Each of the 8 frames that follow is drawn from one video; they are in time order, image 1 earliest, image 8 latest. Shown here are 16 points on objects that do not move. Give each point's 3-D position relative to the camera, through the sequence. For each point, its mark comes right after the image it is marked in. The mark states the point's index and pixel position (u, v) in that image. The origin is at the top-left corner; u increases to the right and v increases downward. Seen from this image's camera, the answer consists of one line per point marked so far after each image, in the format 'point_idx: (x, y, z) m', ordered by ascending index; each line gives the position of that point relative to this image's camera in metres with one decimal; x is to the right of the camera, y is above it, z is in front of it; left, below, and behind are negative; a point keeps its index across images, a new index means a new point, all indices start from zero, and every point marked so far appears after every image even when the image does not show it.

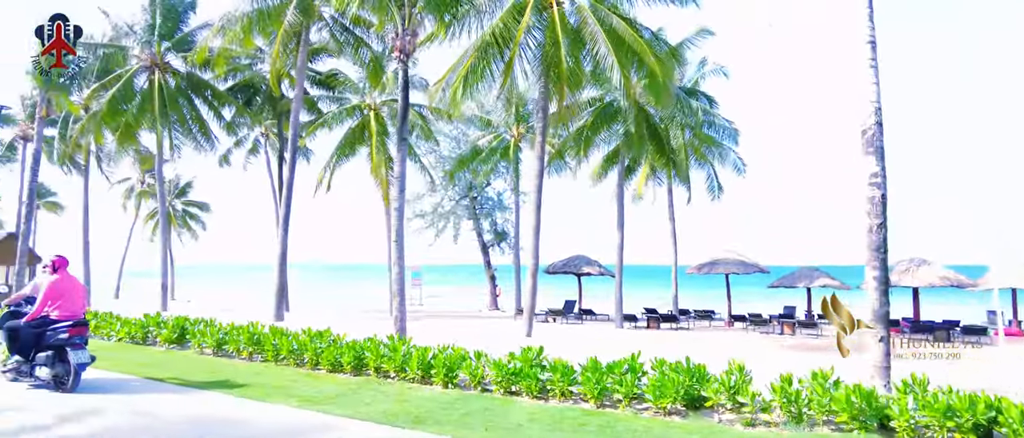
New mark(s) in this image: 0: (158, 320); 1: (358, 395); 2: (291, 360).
0: (-7.6, -2.2, +14.3) m
1: (-2.1, -2.4, +9.0) m
2: (-3.8, -2.4, +11.5) m
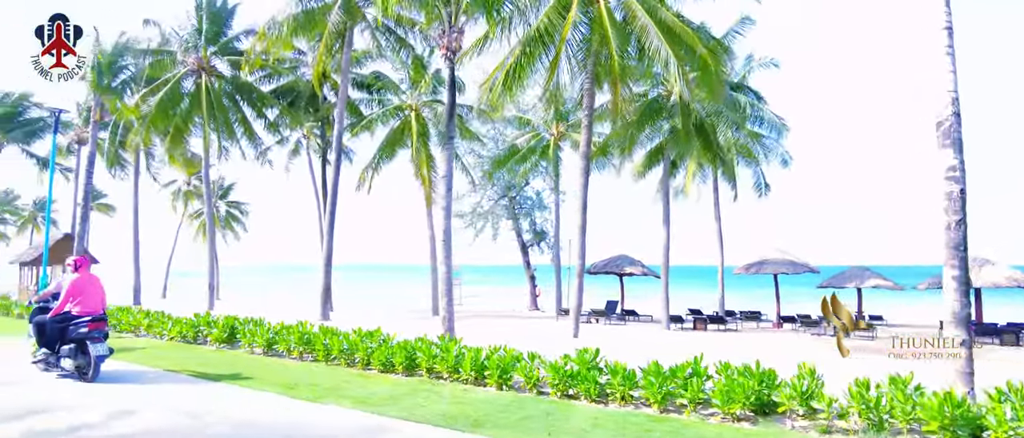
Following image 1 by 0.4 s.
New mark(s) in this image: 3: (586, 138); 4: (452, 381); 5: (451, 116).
0: (-6.5, -2.2, +14.4) m
1: (-1.3, -2.3, +8.8) m
2: (-2.9, -2.4, +11.4) m
3: (+2.2, +2.3, +19.2) m
4: (-0.9, -2.4, +10.0) m
5: (-1.3, +2.2, +14.1) m
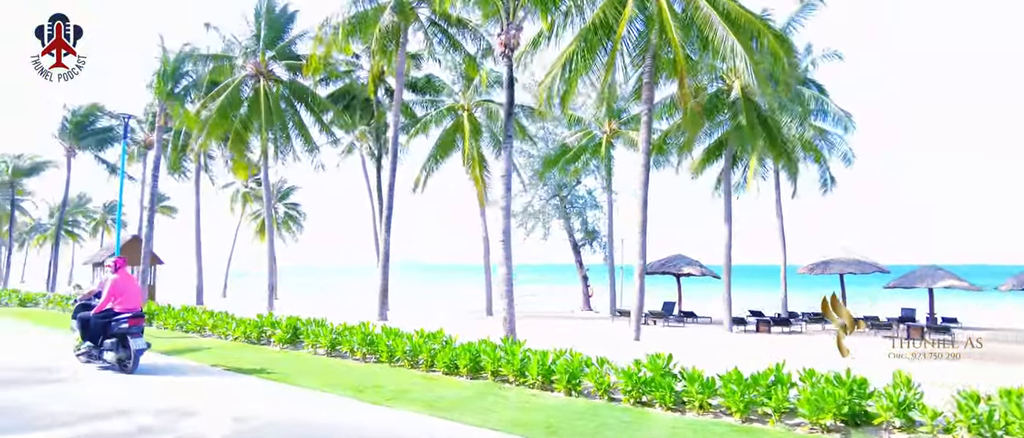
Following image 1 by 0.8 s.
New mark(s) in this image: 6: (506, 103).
0: (-5.2, -2.2, +14.5) m
1: (-0.4, -2.3, +8.5) m
2: (-1.8, -2.4, +11.3) m
3: (+3.8, +2.4, +18.7) m
4: (+0.1, -2.4, +9.8) m
5: (0.0, +2.2, +13.9) m
6: (-0.1, +2.4, +13.9) m
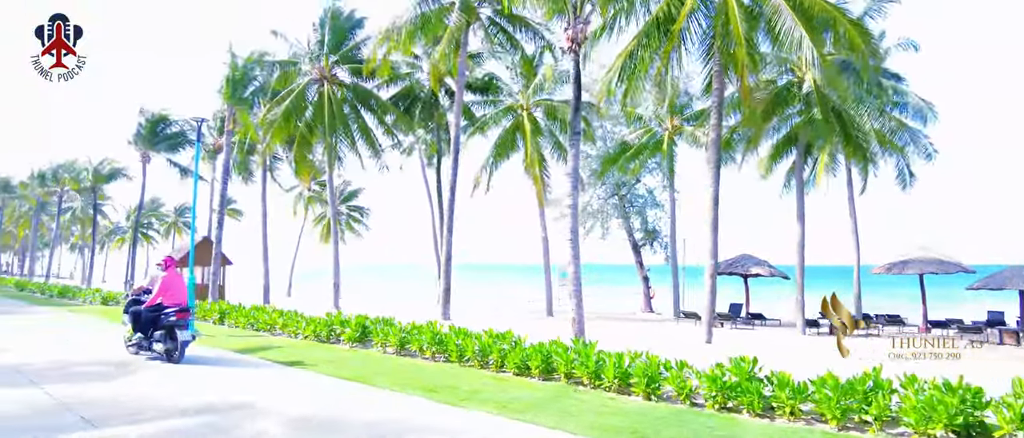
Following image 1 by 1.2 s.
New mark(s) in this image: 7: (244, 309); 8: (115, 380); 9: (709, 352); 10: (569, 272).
0: (-3.8, -2.2, +14.6) m
1: (+0.6, -2.3, +8.3) m
2: (-0.6, -2.4, +11.1) m
3: (+5.5, +2.4, +18.1) m
4: (+1.2, -2.4, +9.5) m
5: (+1.3, +2.2, +13.6) m
6: (+1.3, +2.4, +13.6) m
7: (-7.5, -2.5, +18.6) m
8: (-6.0, -2.5, +10.1) m
9: (+4.7, -3.1, +15.6) m
10: (+1.2, -1.1, +13.2) m
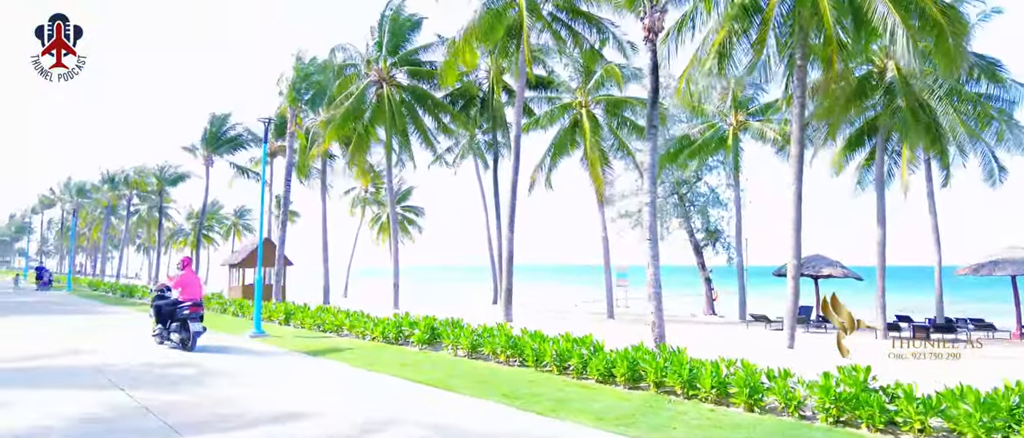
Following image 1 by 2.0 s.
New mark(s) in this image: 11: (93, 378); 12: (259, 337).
0: (-2.2, -2.2, +14.3) m
1: (+1.6, -2.3, +7.7) m
2: (+0.7, -2.4, +10.6) m
3: (+7.3, +2.5, +17.1) m
4: (+2.3, -2.4, +8.9) m
5: (+2.8, +2.3, +13.0) m
6: (+2.7, +2.4, +13.0) m
7: (-5.7, -2.5, +18.6) m
8: (-4.8, -2.5, +10.0) m
9: (+6.3, -3.1, +14.8) m
10: (+2.6, -1.0, +12.5) m
11: (-6.4, -2.4, +10.2) m
12: (-6.0, -2.8, +15.7) m
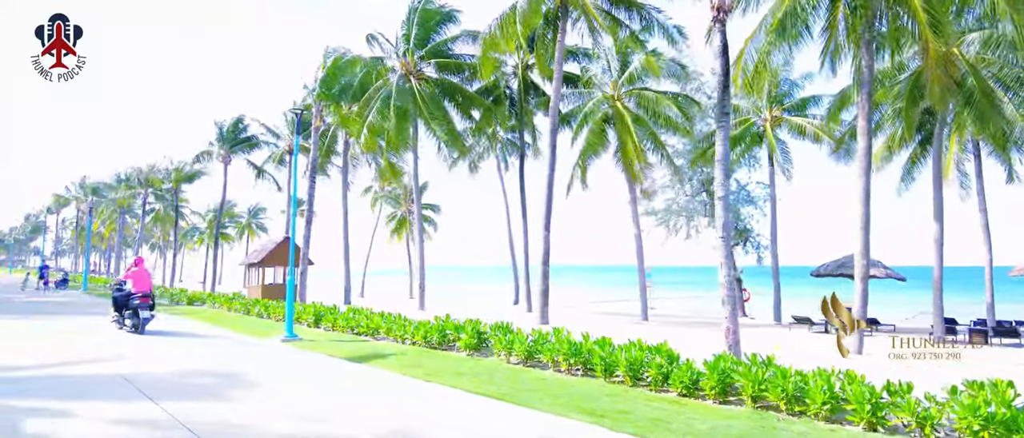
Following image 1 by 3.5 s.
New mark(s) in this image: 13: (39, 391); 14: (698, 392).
0: (-1.2, -2.1, +13.4) m
1: (+2.6, -2.2, +6.7) m
2: (+1.7, -2.3, +9.6) m
3: (+8.4, +2.5, +16.0) m
4: (+3.3, -2.3, +7.8) m
5: (+3.8, +2.3, +11.9) m
6: (+3.7, +2.5, +12.0) m
7: (-4.6, -2.5, +17.7) m
8: (-3.8, -2.4, +9.1) m
9: (+7.3, -3.0, +13.7) m
10: (+3.6, -1.0, +11.5) m
11: (-5.4, -2.3, +9.2) m
12: (-4.9, -2.7, +14.8) m
13: (-6.3, -2.3, +9.0) m
14: (+2.5, -2.3, +8.8) m
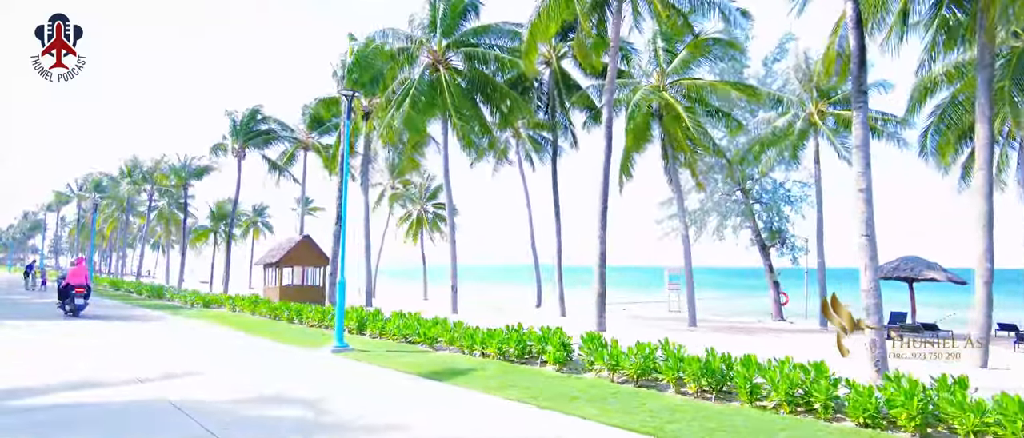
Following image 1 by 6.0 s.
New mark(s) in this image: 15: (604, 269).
0: (+0.4, -2.0, +11.7) m
1: (+4.2, -2.1, +5.0) m
2: (+3.3, -2.2, +8.0) m
3: (+9.9, +2.6, +14.4) m
4: (+4.9, -2.2, +6.2) m
5: (+5.4, +2.4, +10.3) m
6: (+5.3, +2.6, +10.3) m
7: (-3.0, -2.4, +16.0) m
8: (-2.2, -2.3, +7.4) m
9: (+8.9, -2.9, +12.0) m
10: (+5.2, -0.9, +9.8) m
11: (-3.8, -2.2, +7.6) m
12: (-3.3, -2.6, +13.1) m
13: (-4.7, -2.2, +7.3) m
14: (+4.0, -2.2, +7.1) m
15: (+2.6, -1.5, +19.4) m
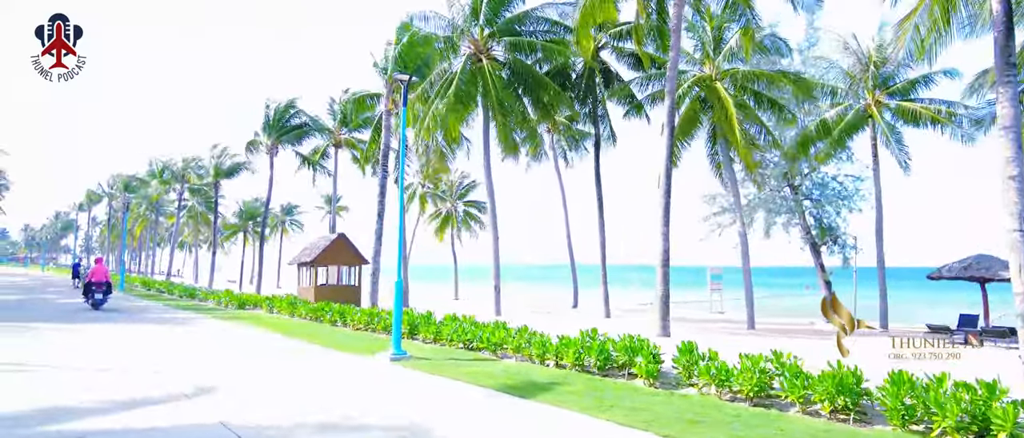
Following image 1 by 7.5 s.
0: (+1.7, -1.9, +10.5) m
1: (+5.3, -2.0, +3.7) m
2: (+4.4, -2.1, +6.6) m
3: (+11.3, +2.7, +12.8) m
4: (+6.0, -2.1, +4.8) m
5: (+6.6, +2.5, +8.9) m
6: (+6.6, +2.7, +8.9) m
7: (-1.6, -2.3, +14.9) m
8: (-1.1, -2.2, +6.3) m
9: (+10.2, -2.8, +10.5) m
10: (+6.4, -0.8, +8.5) m
11: (-2.7, -2.2, +6.5) m
12: (-2.0, -2.6, +12.0) m
13: (-3.6, -2.1, +6.2) m
14: (+5.2, -2.1, +5.8) m
15: (+4.1, -1.4, +18.1) m
